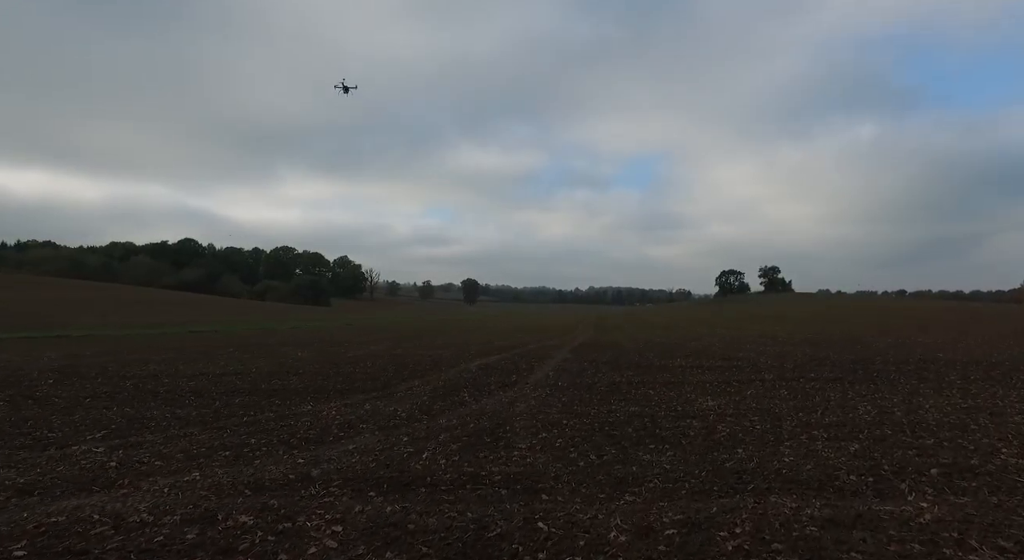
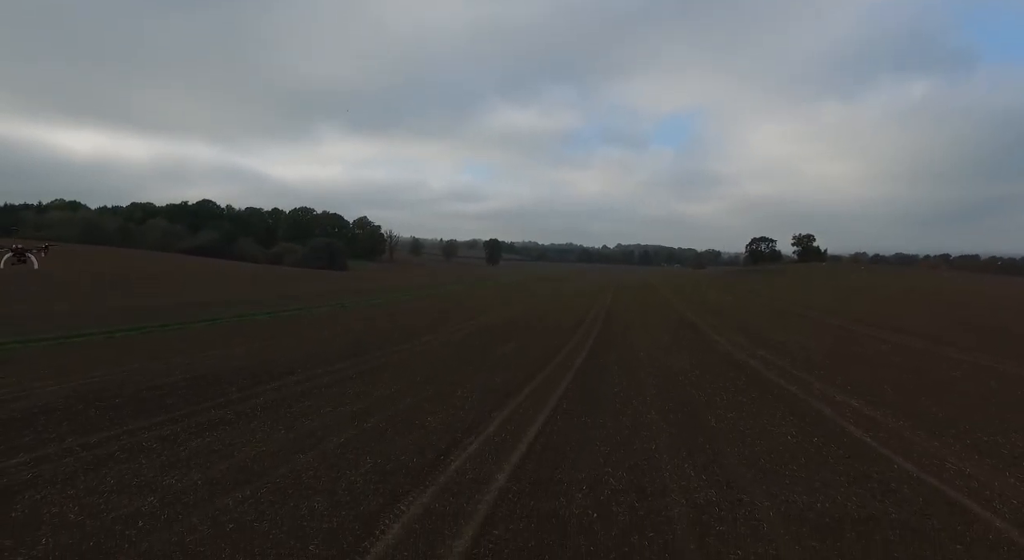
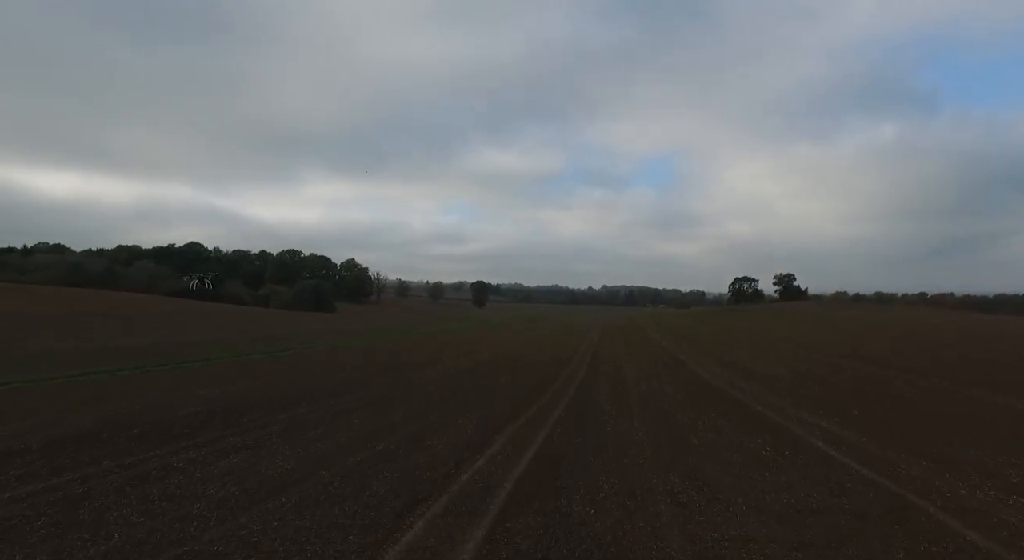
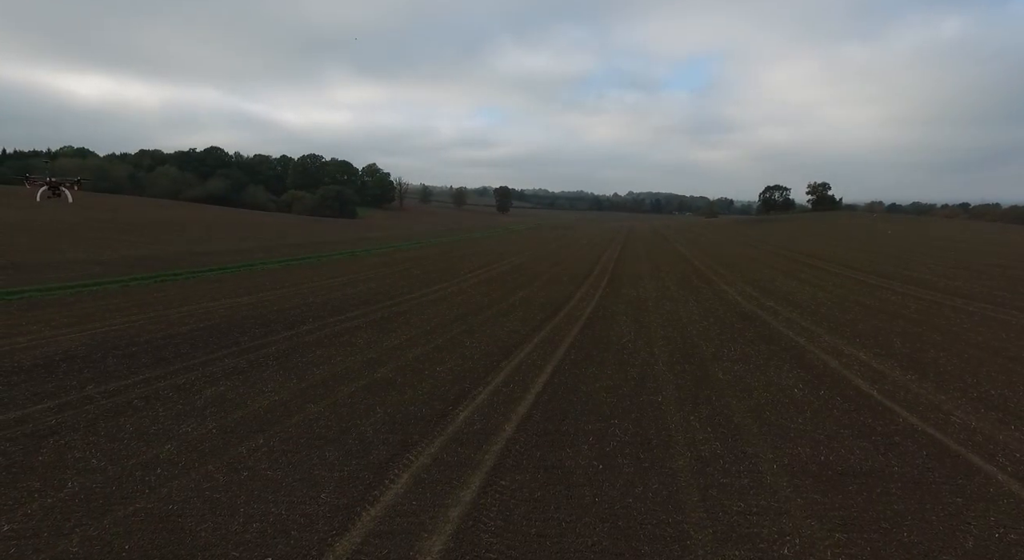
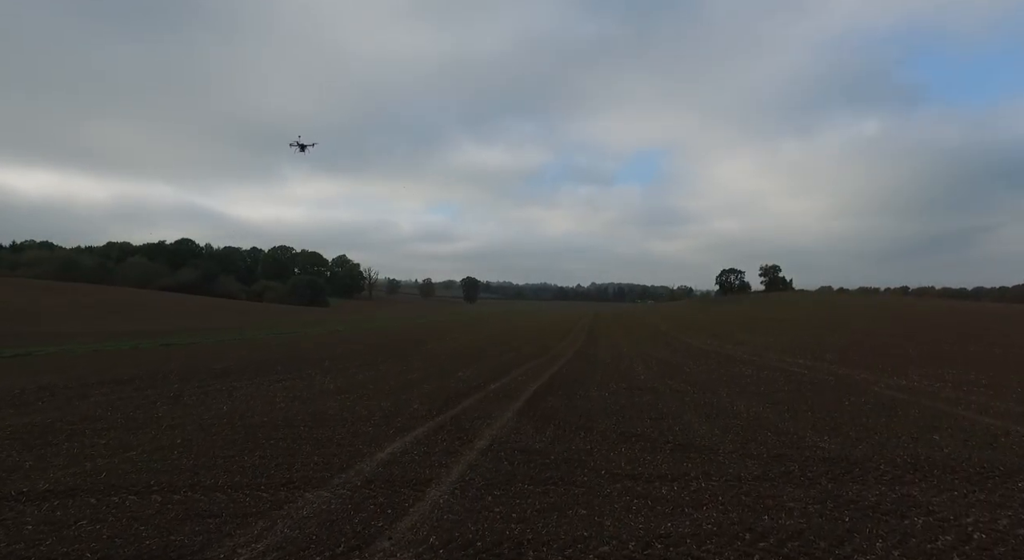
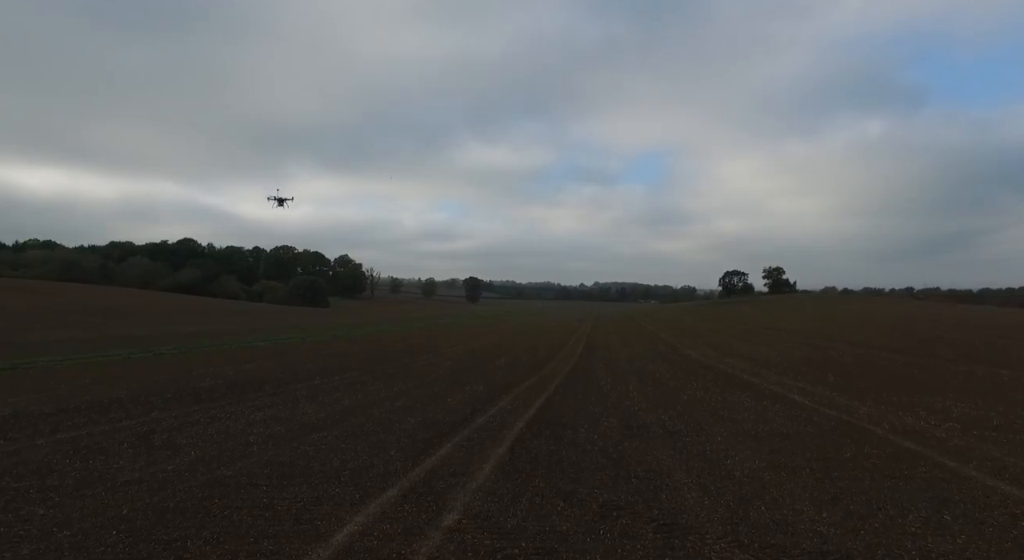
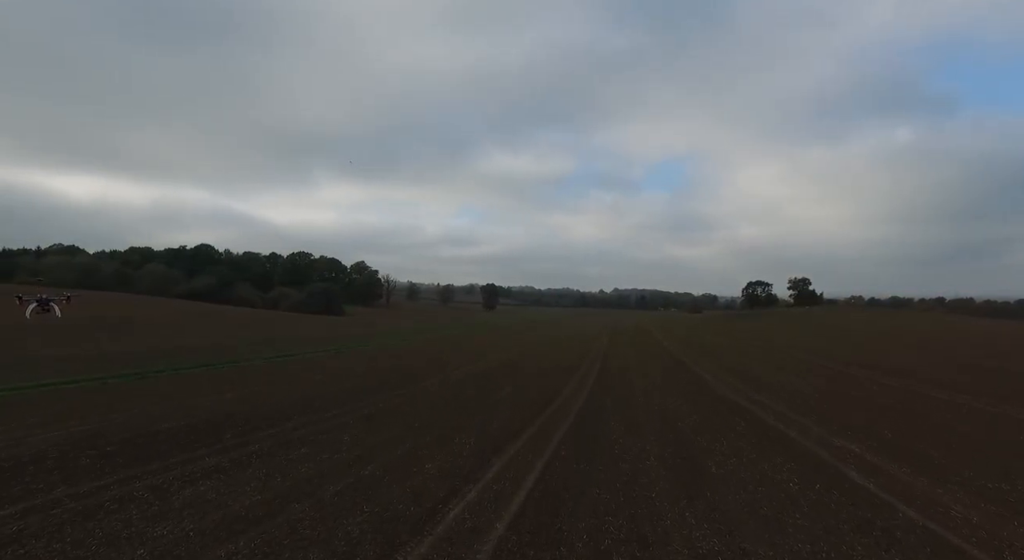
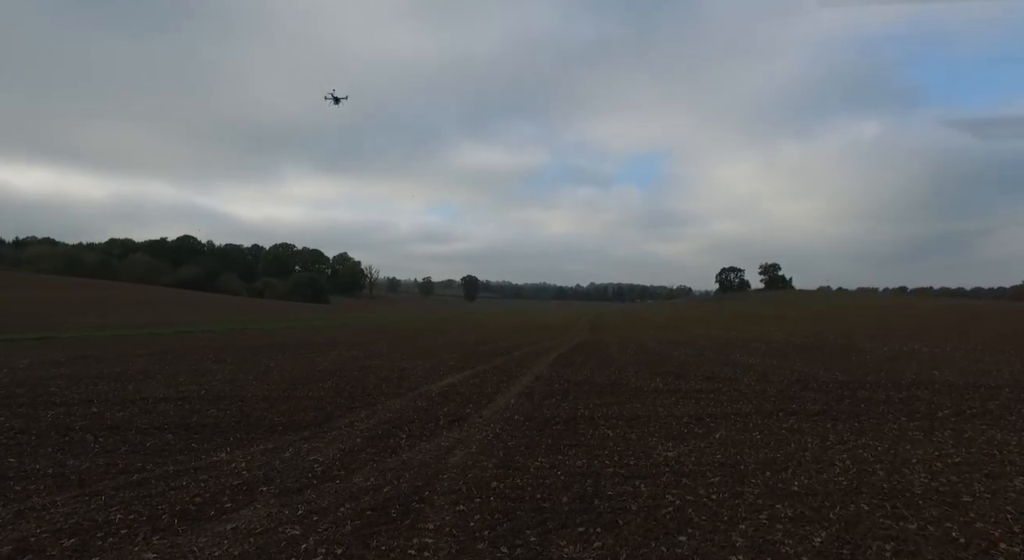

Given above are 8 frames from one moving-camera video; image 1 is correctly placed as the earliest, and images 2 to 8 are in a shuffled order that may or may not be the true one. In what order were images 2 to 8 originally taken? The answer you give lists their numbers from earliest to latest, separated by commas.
8, 5, 6, 3, 7, 2, 4
